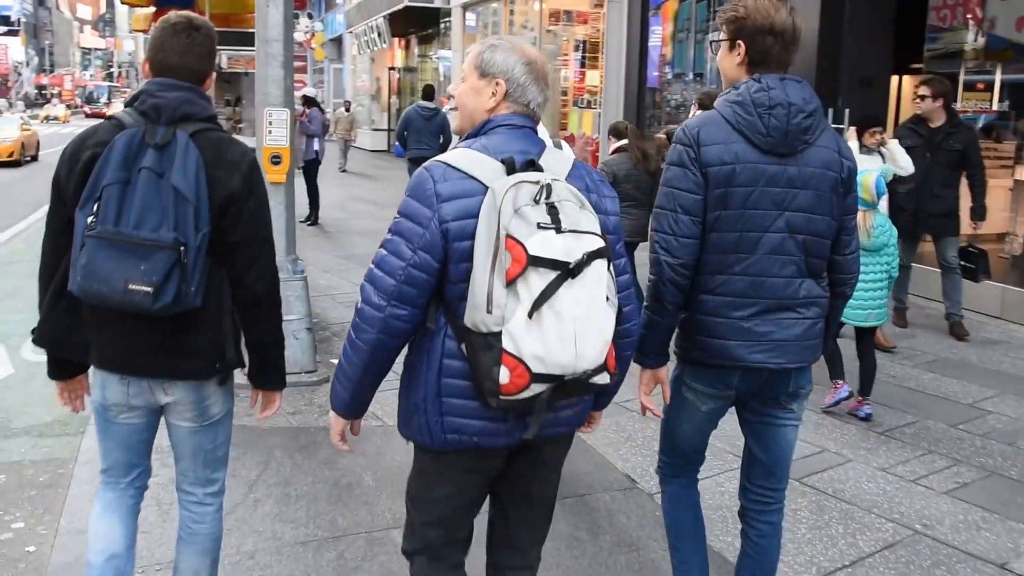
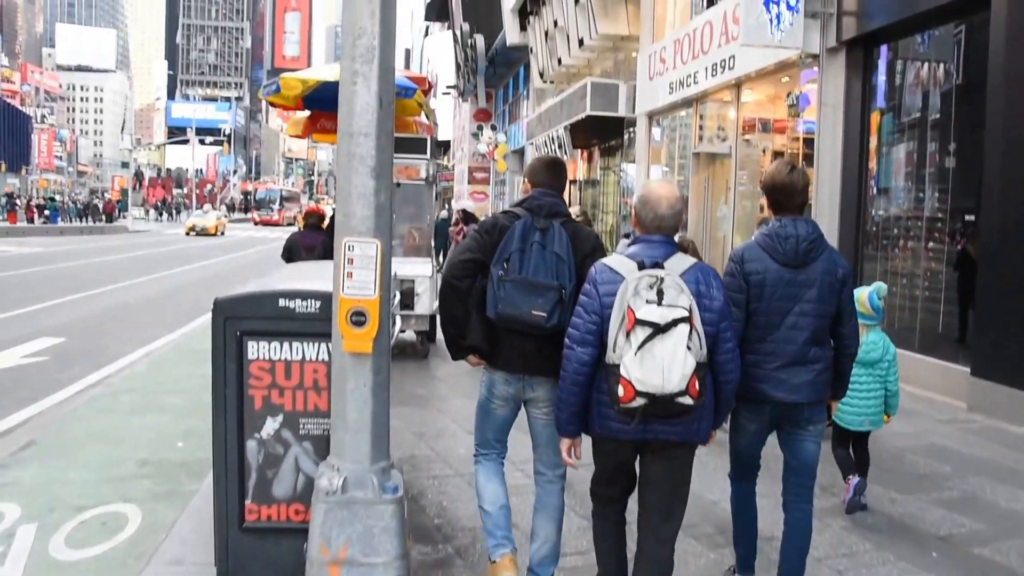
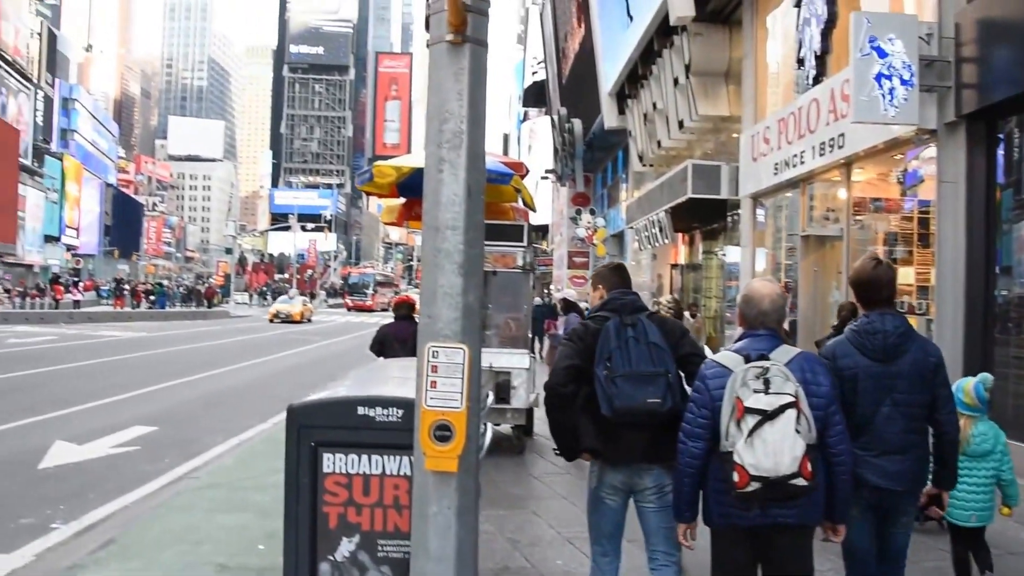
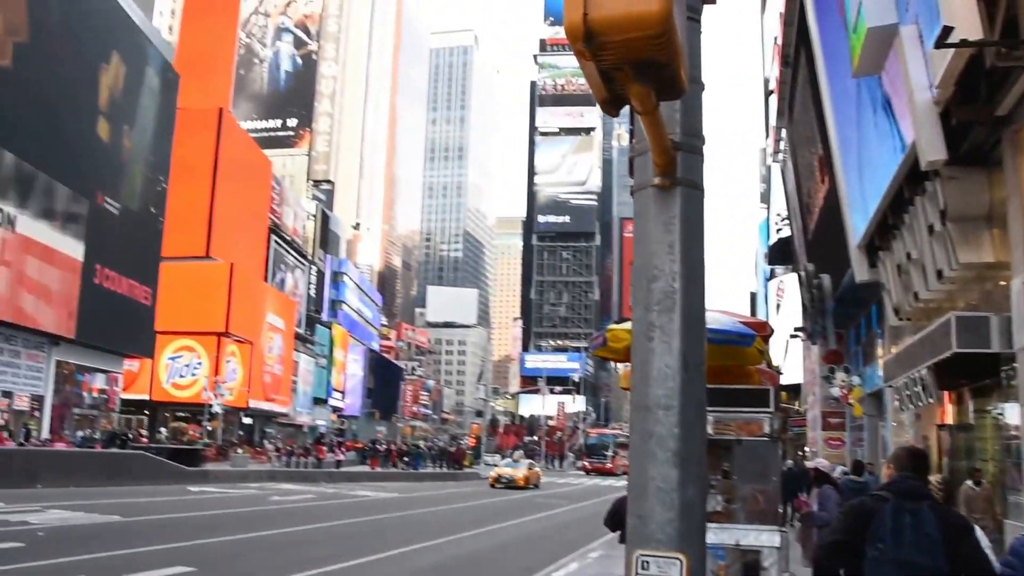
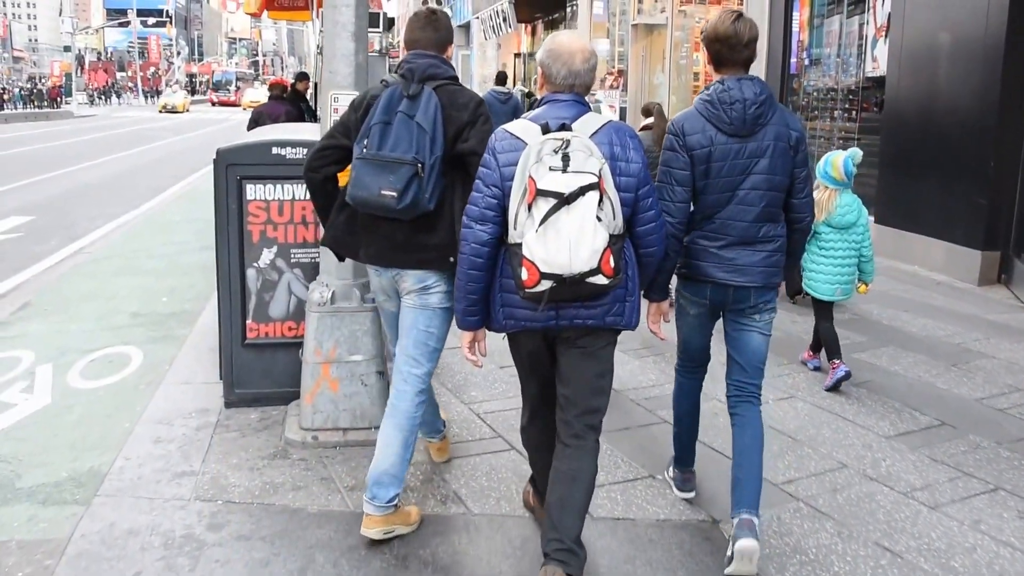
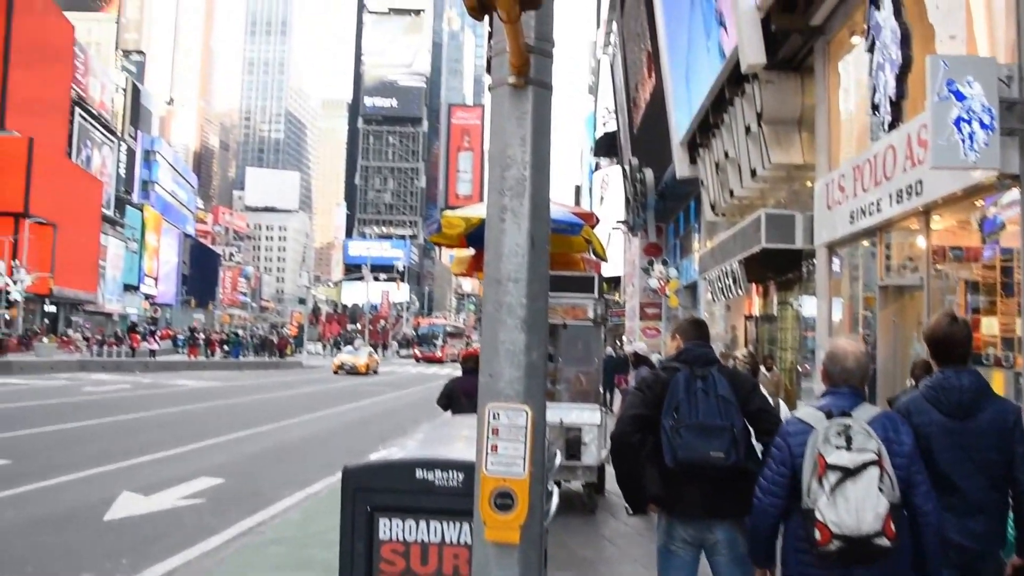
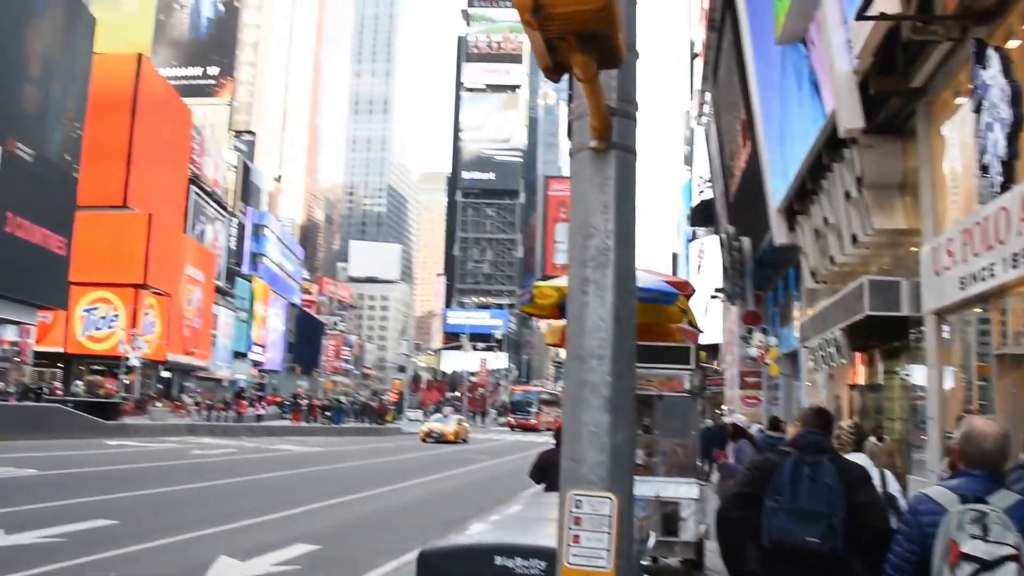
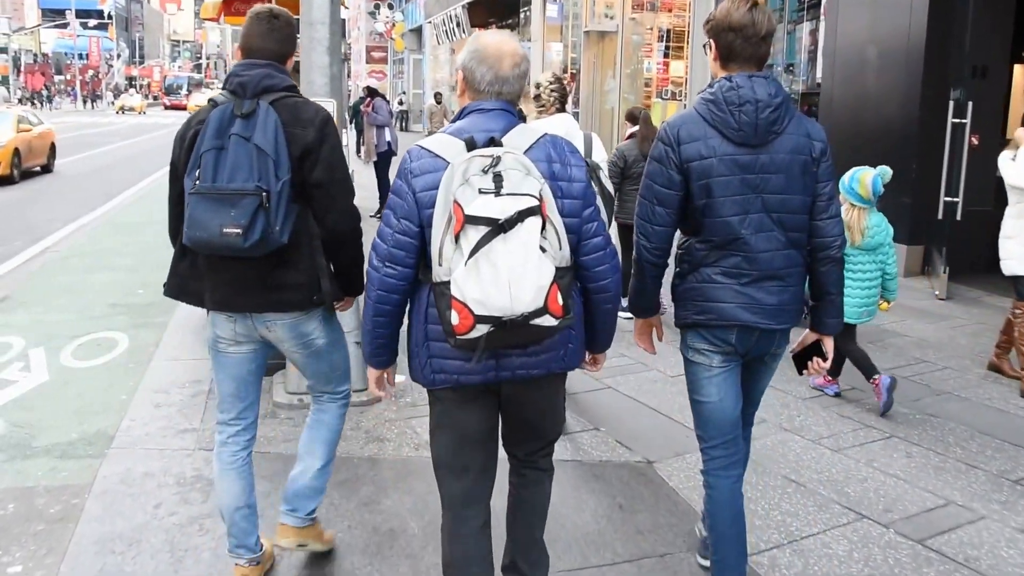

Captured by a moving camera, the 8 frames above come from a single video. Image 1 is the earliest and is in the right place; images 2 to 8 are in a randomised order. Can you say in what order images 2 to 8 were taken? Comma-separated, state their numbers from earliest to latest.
8, 5, 2, 3, 6, 7, 4
